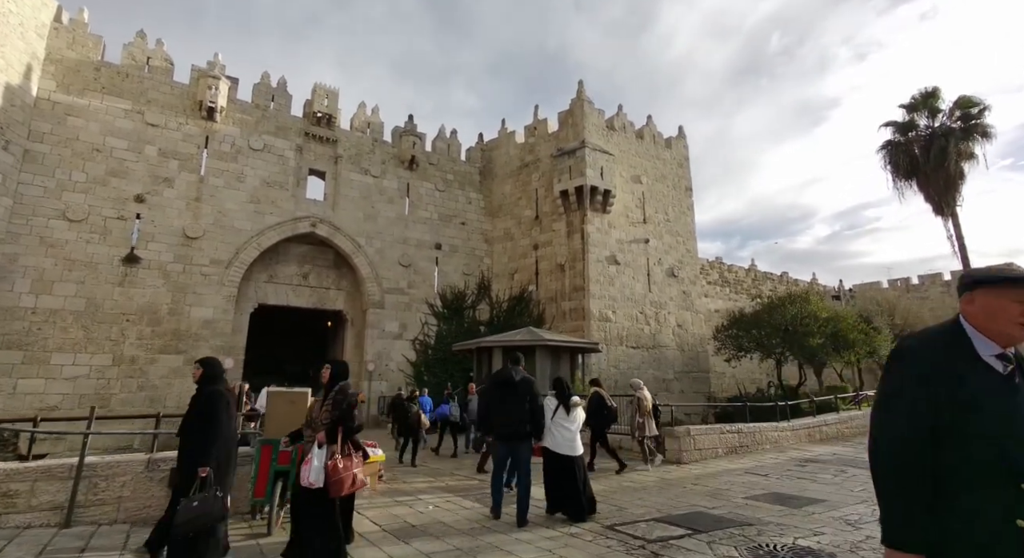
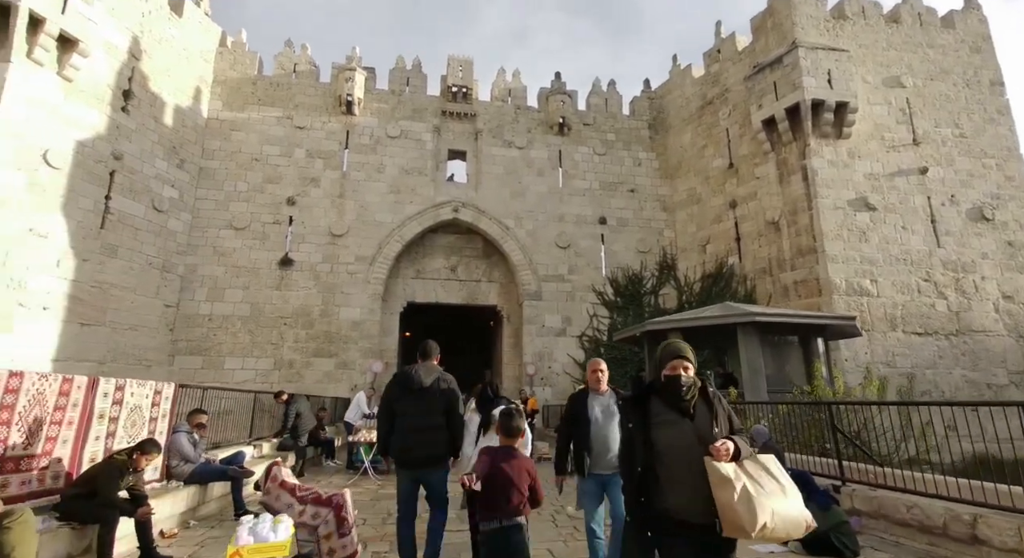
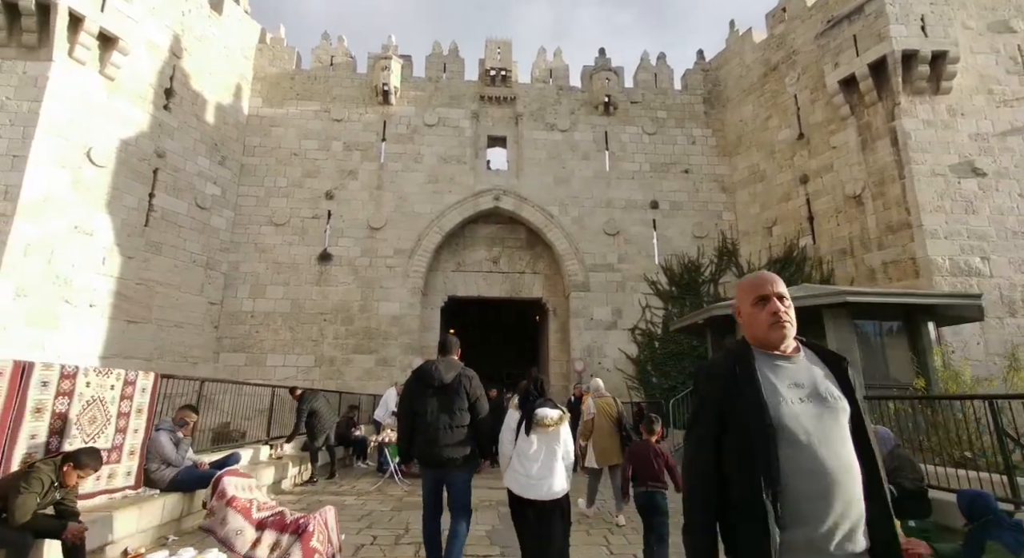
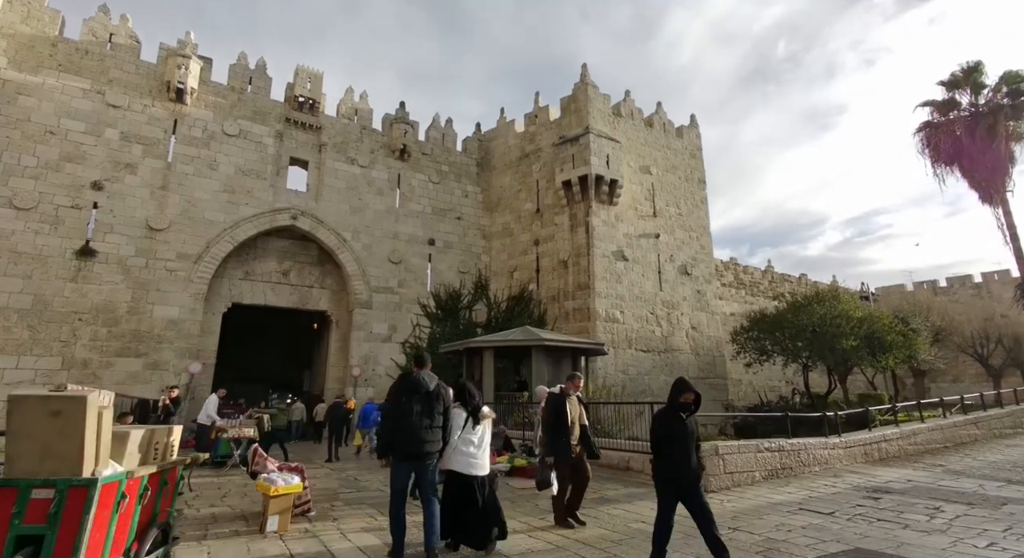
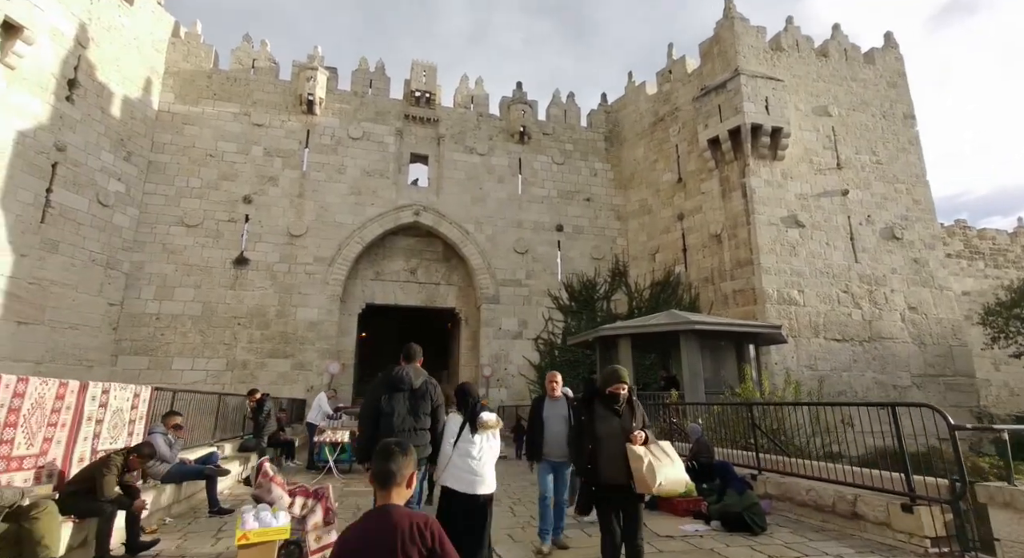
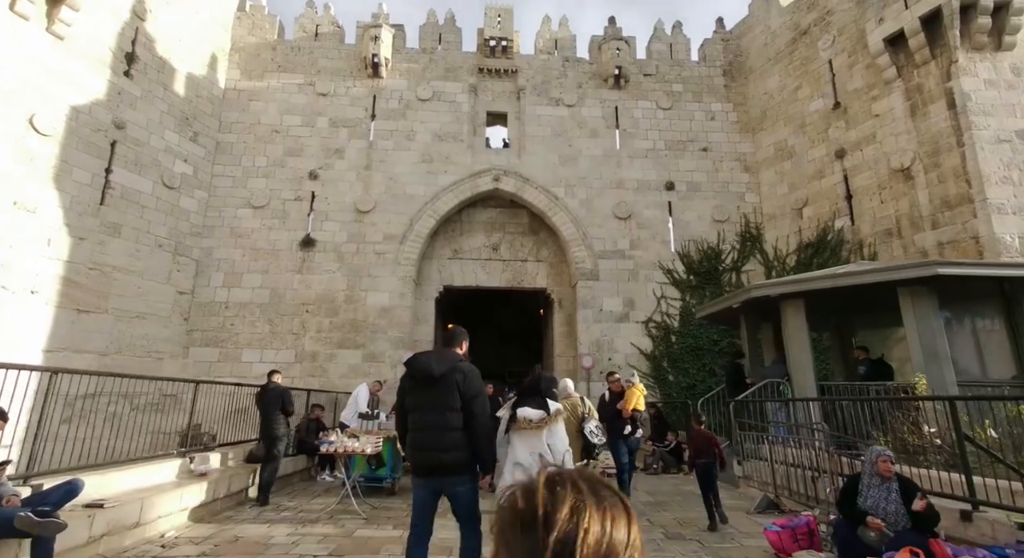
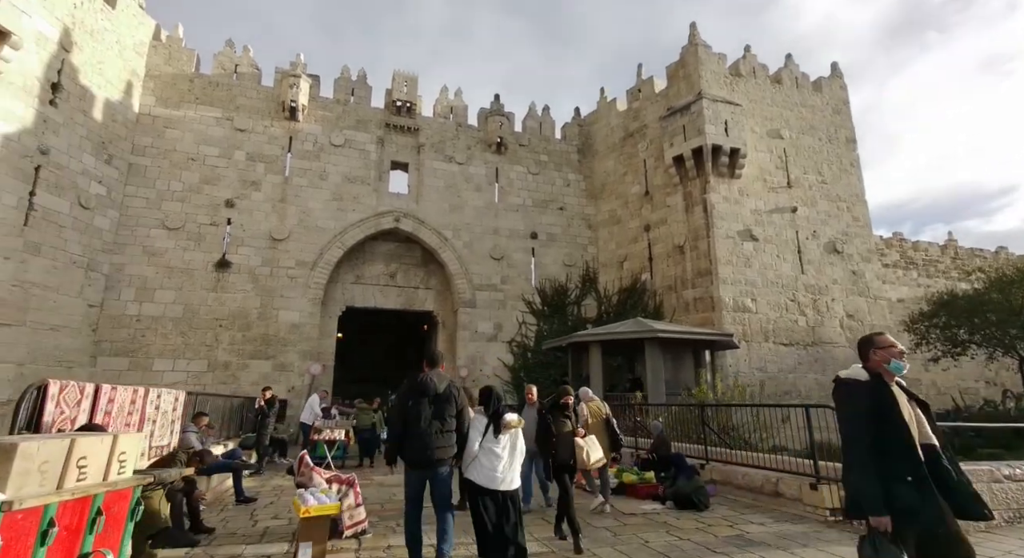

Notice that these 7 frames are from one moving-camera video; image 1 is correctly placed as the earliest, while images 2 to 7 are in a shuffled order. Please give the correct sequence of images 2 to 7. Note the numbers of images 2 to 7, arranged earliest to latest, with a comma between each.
4, 7, 5, 2, 3, 6
